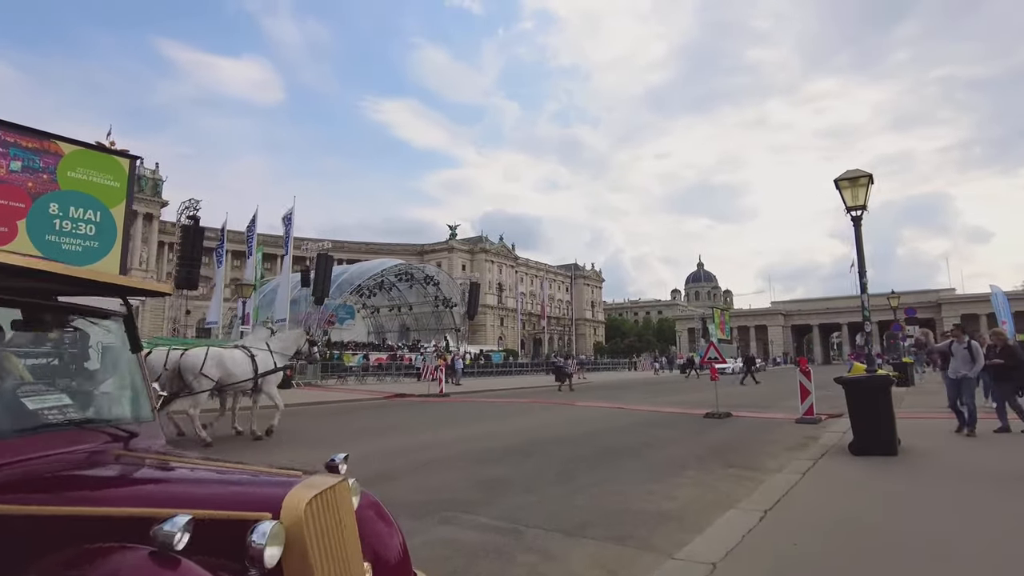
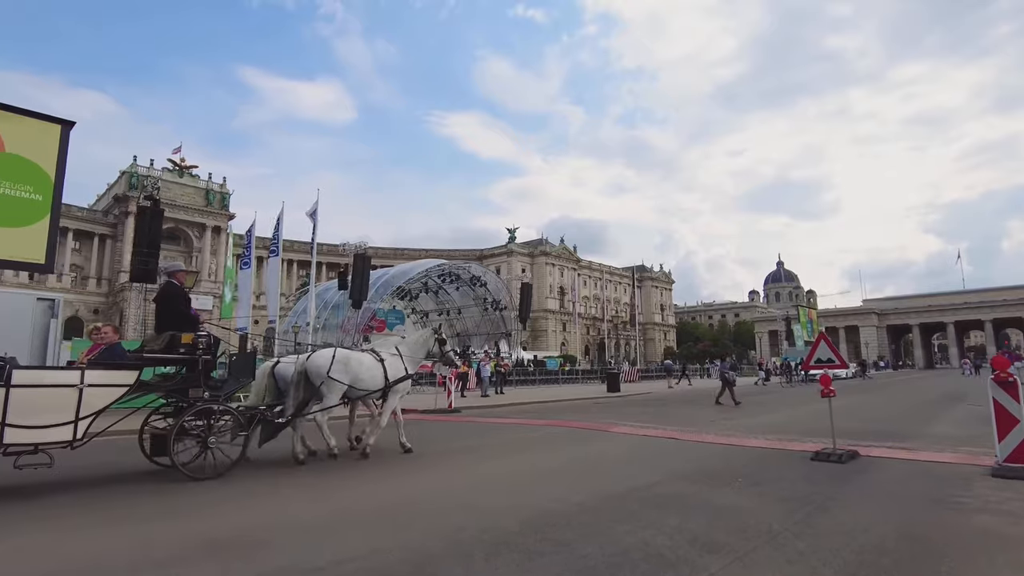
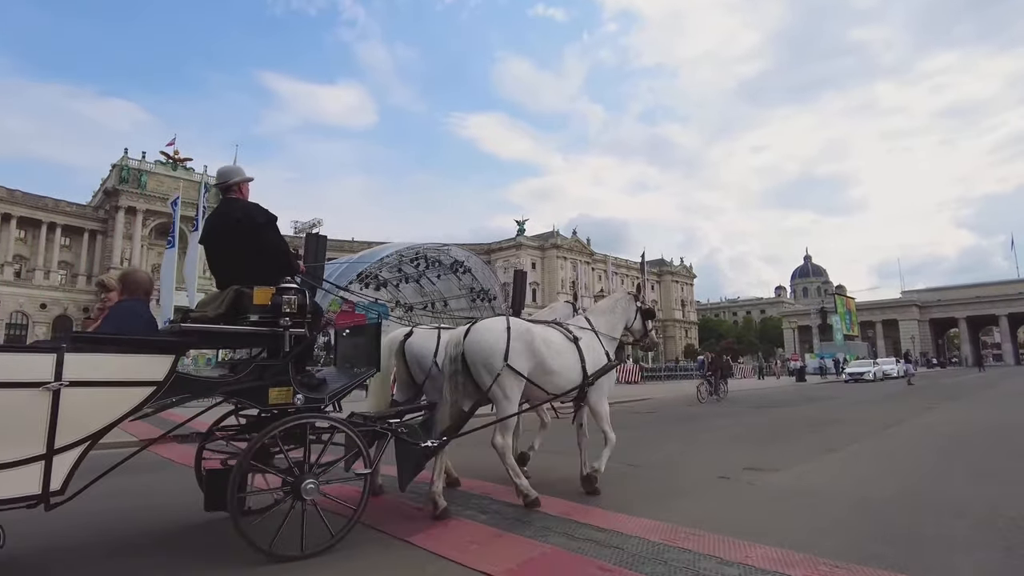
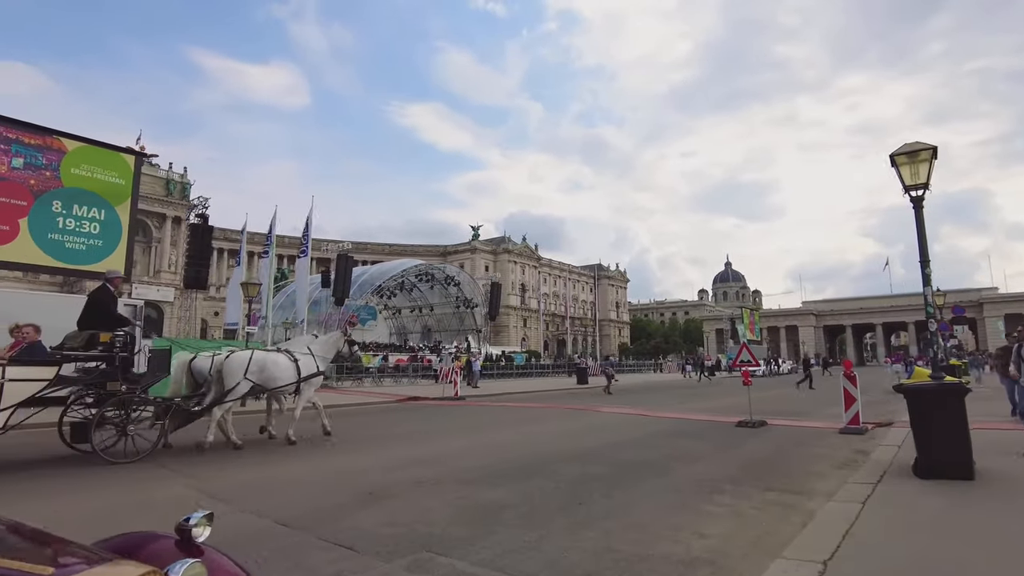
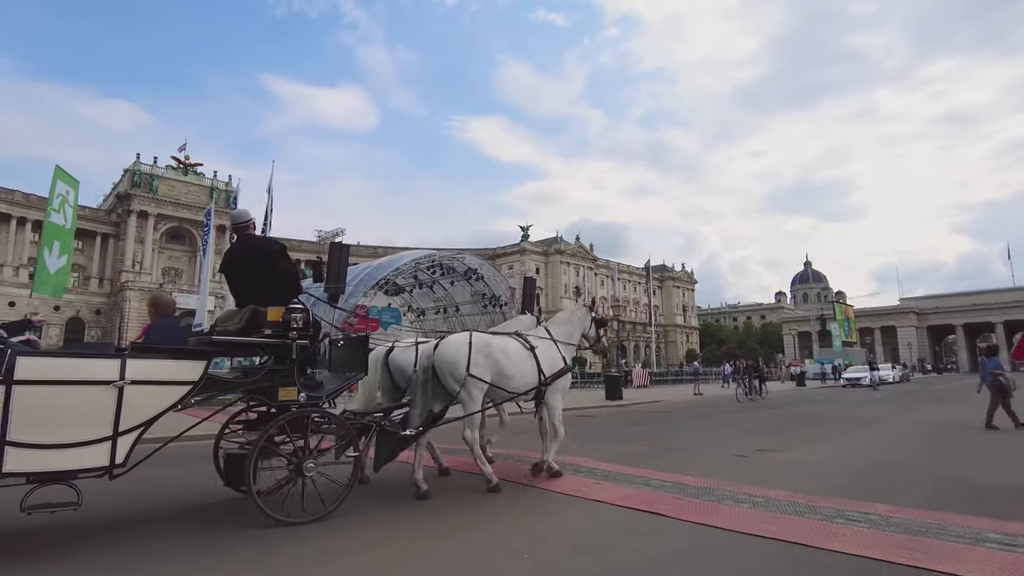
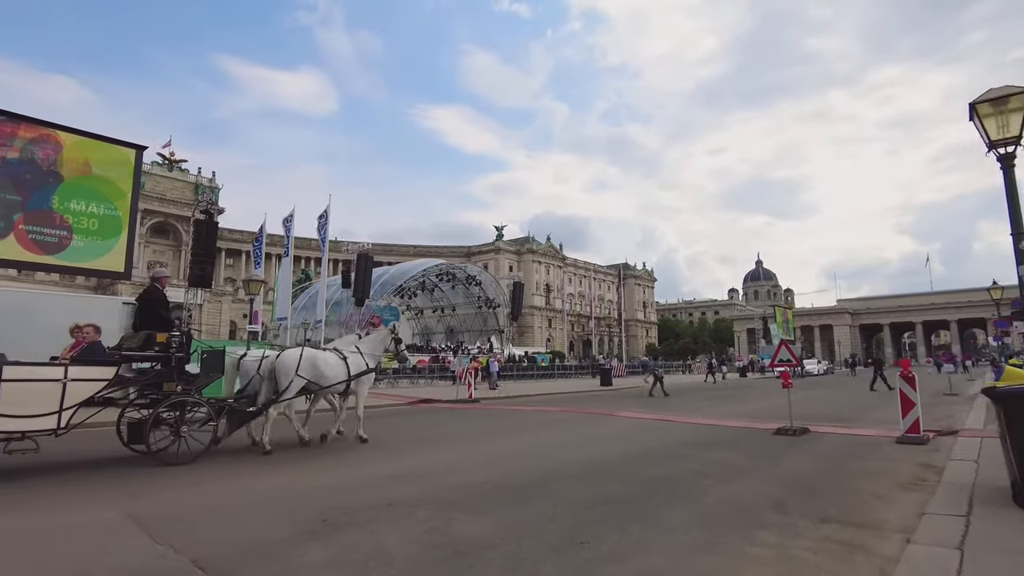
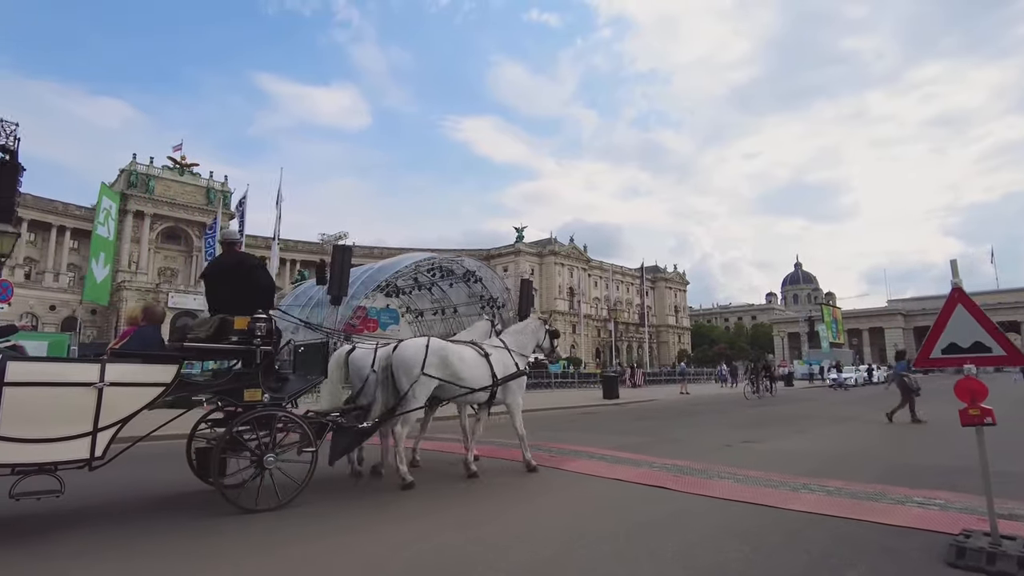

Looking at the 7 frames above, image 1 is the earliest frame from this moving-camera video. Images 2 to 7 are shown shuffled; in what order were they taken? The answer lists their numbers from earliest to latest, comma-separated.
4, 6, 2, 7, 5, 3
